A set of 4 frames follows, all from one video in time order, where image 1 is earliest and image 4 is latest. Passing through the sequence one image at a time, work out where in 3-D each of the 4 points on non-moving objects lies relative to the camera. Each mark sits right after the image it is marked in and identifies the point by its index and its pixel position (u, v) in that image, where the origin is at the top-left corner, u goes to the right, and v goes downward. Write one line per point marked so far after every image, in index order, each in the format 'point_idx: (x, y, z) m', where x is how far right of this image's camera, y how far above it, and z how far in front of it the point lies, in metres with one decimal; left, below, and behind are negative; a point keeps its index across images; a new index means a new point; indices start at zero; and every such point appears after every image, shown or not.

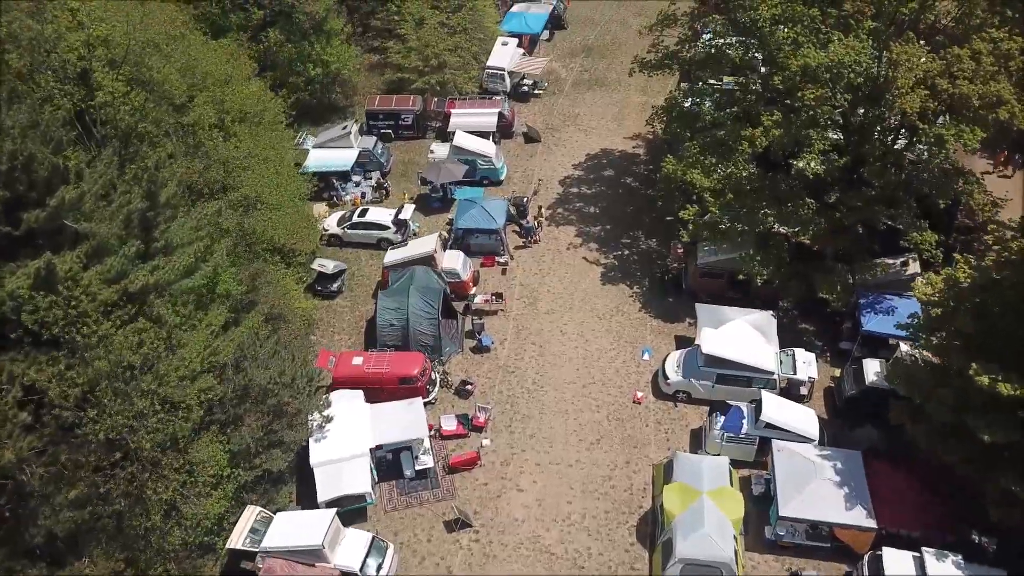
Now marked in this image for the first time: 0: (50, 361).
0: (-10.5, -1.6, +17.4) m
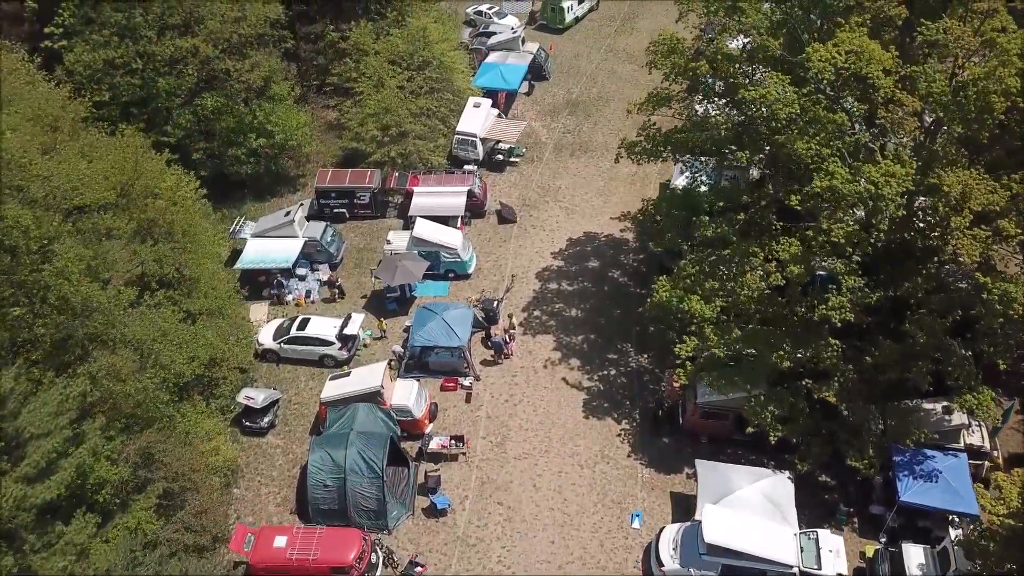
0: (-11.6, -6.1, +12.5) m
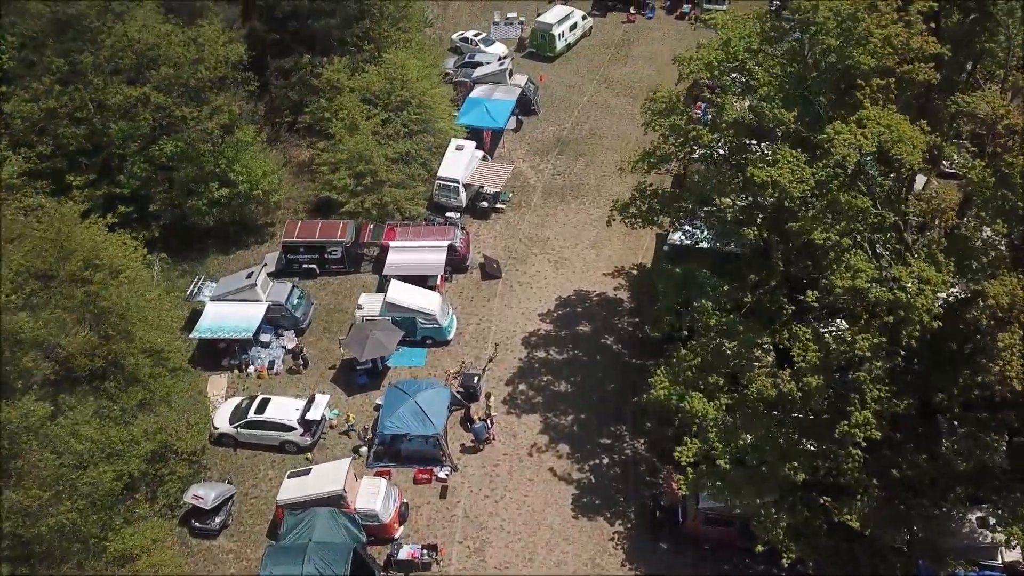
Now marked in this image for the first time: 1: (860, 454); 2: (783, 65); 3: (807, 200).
0: (-12.1, -8.6, +9.9) m
1: (+8.1, -3.9, +18.1) m
2: (+6.9, +5.6, +19.4) m
3: (+6.8, +2.0, +17.7) m
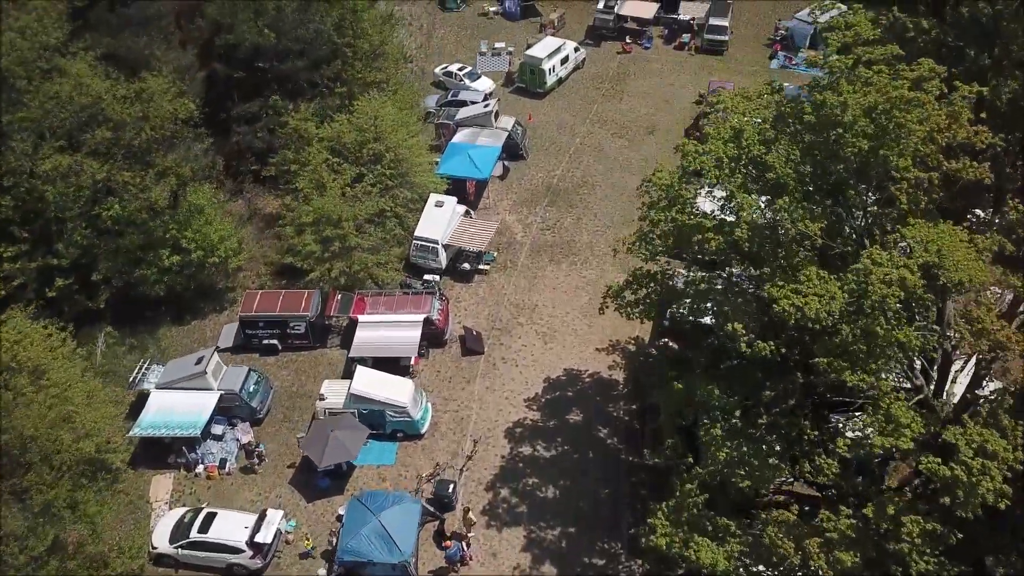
0: (-12.6, -11.5, +6.8) m
1: (+7.5, -6.7, +15.2) m
2: (+6.3, +2.8, +16.5) m
3: (+6.2, -0.8, +14.7) m
